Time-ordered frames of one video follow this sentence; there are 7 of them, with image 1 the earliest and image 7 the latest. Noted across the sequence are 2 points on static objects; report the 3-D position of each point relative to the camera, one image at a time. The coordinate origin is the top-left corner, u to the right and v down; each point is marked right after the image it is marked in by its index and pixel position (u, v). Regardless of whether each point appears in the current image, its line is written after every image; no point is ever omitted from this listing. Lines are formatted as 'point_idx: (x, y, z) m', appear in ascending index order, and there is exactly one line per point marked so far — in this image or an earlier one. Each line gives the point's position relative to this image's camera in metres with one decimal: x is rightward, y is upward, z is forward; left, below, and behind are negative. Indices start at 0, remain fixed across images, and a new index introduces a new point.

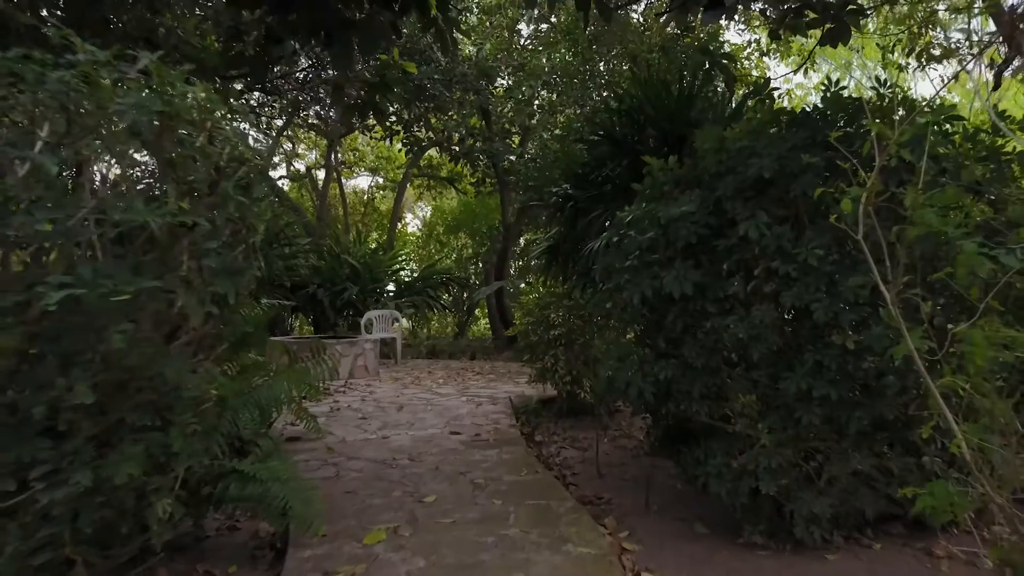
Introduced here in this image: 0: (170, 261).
0: (-0.9, +0.1, +2.3) m
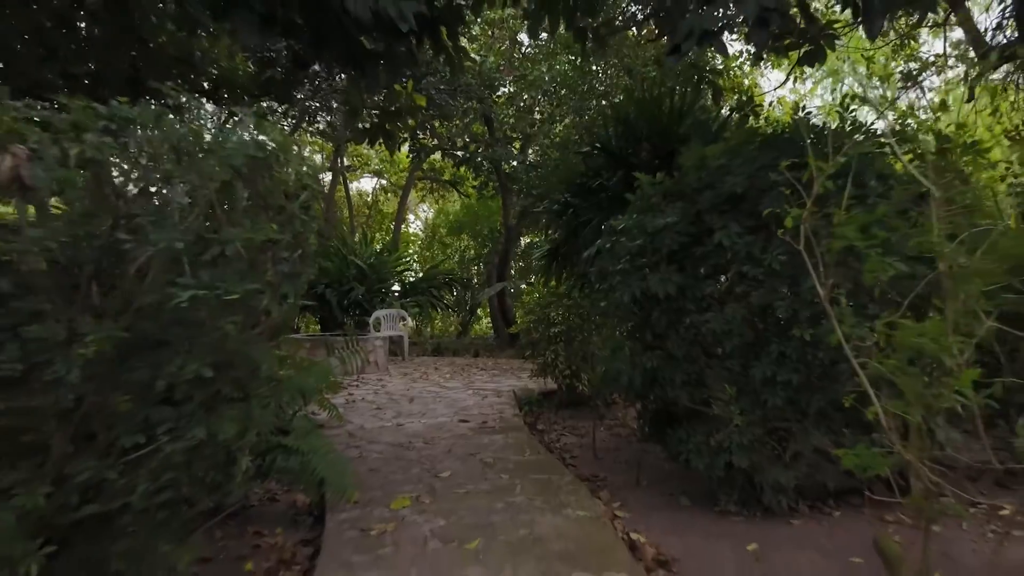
0: (-0.9, +0.1, +2.8) m
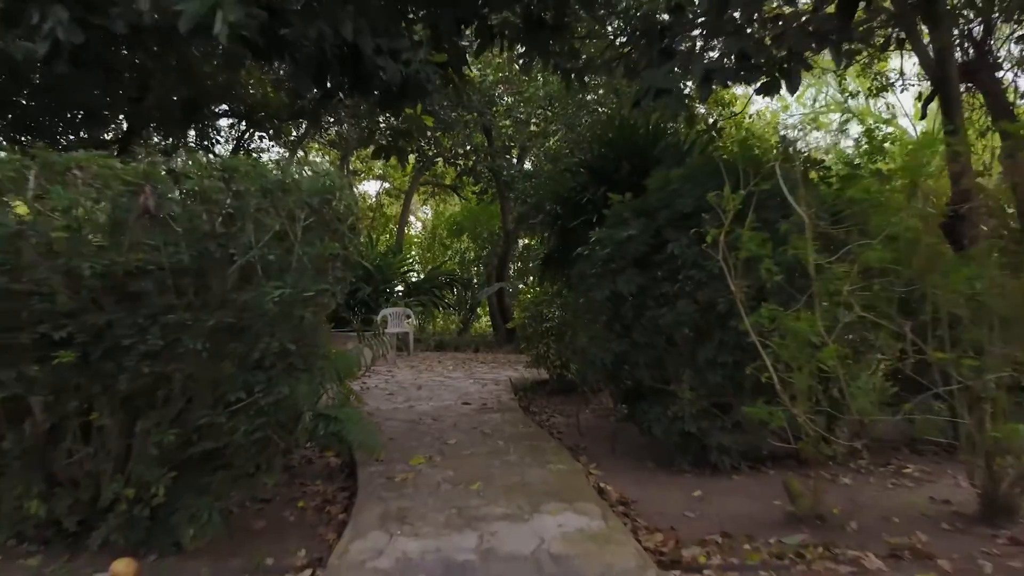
0: (-0.9, +0.1, +3.8) m
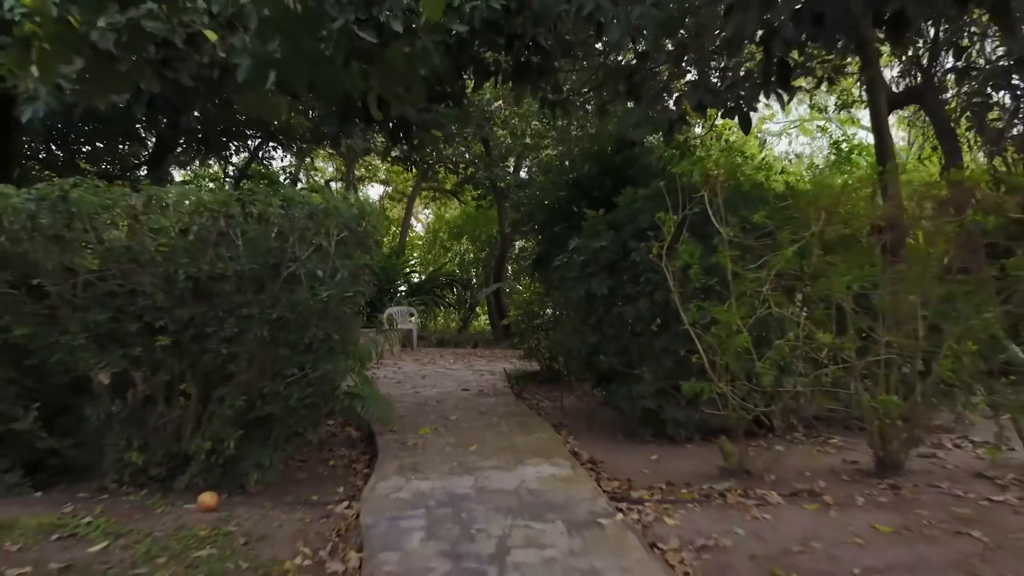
0: (-1.0, +0.1, +4.8) m
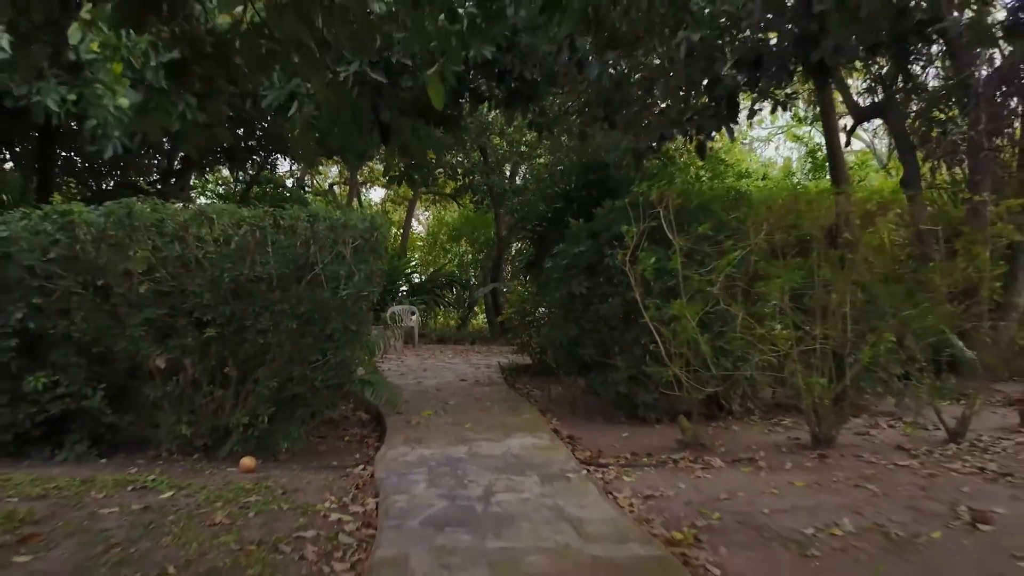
0: (-1.1, +0.1, +5.7) m
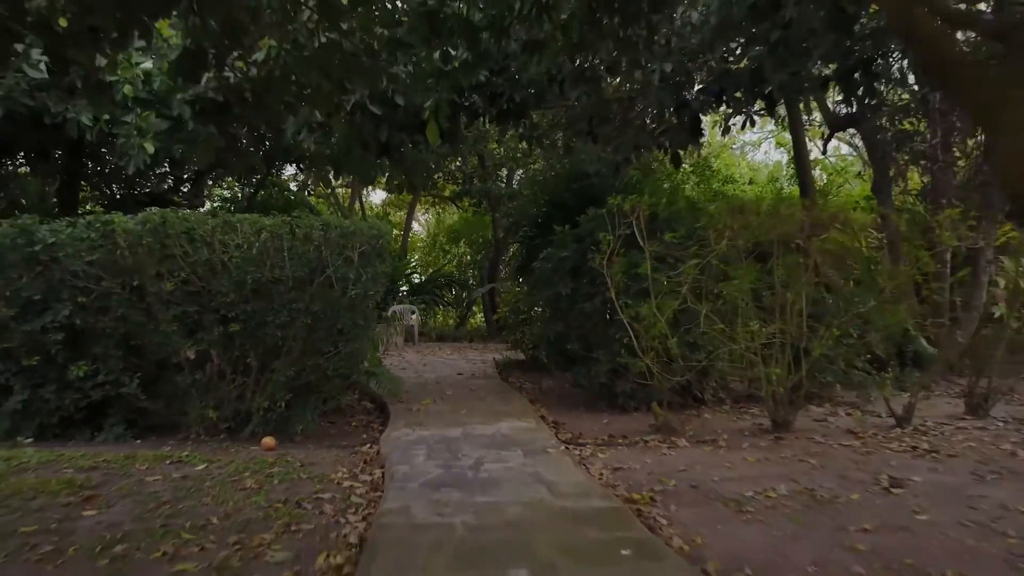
0: (-1.2, +0.1, +6.4) m
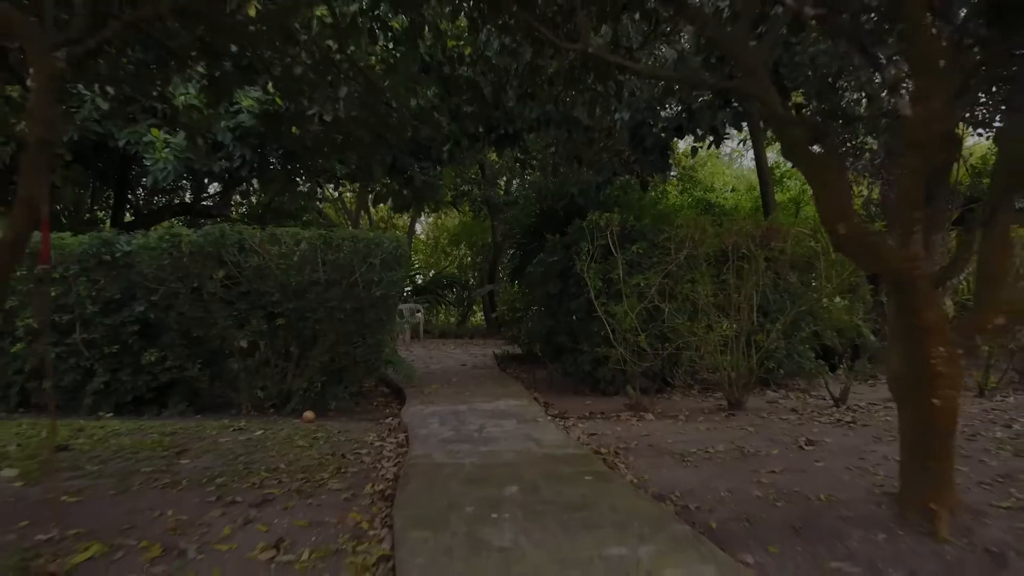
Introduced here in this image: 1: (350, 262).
0: (-1.2, +0.1, +7.6) m
1: (-1.5, +0.2, +7.4) m
